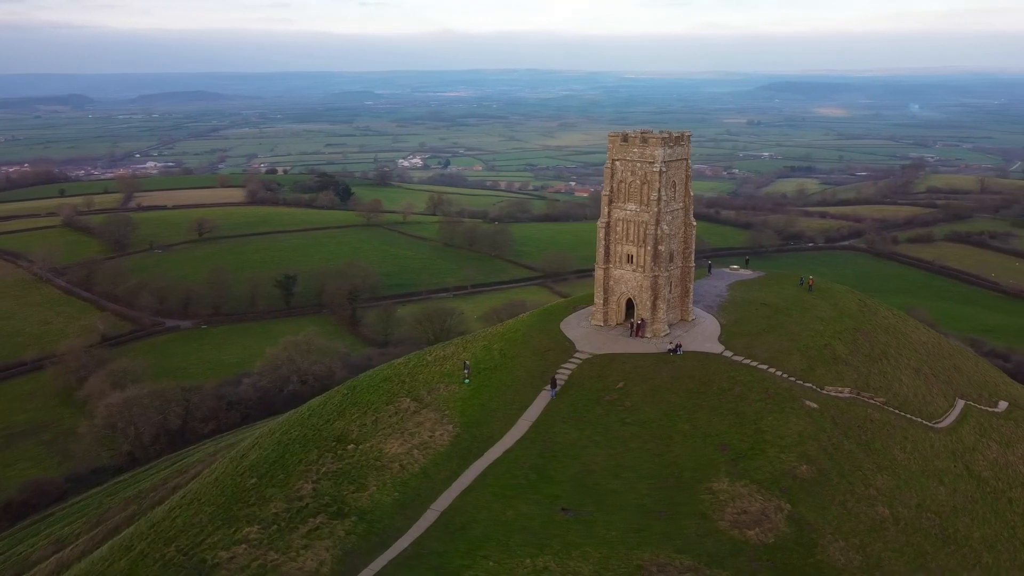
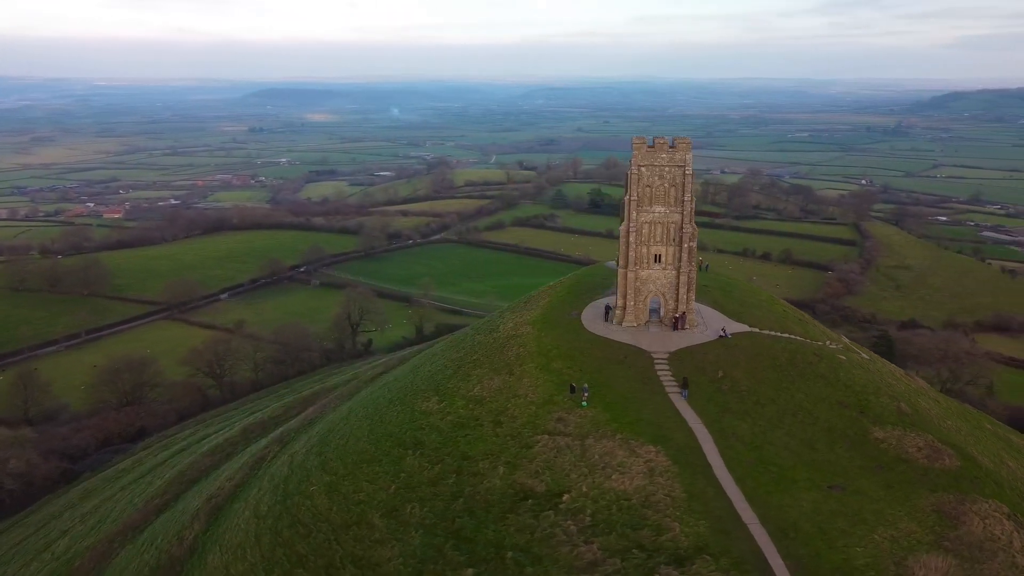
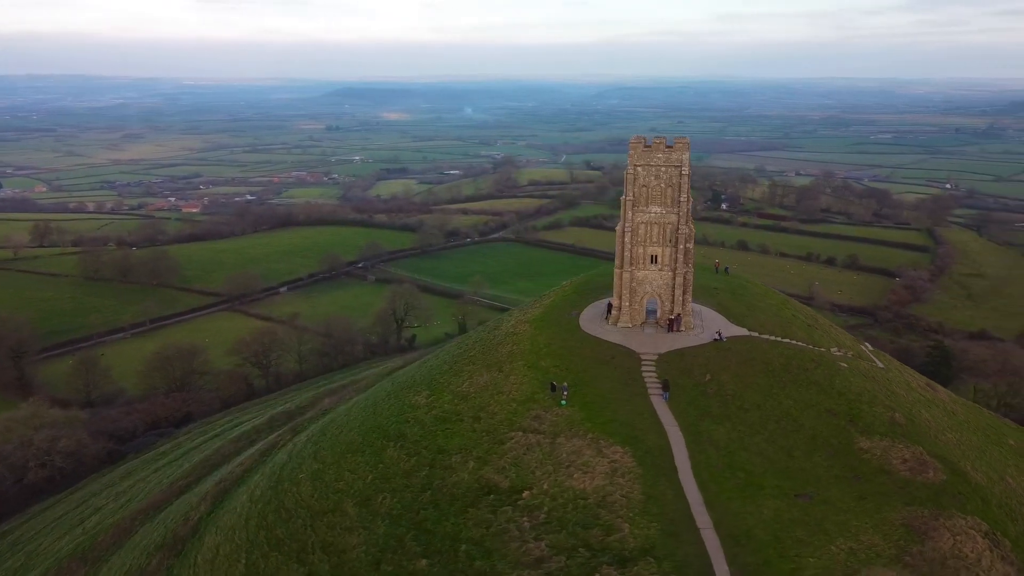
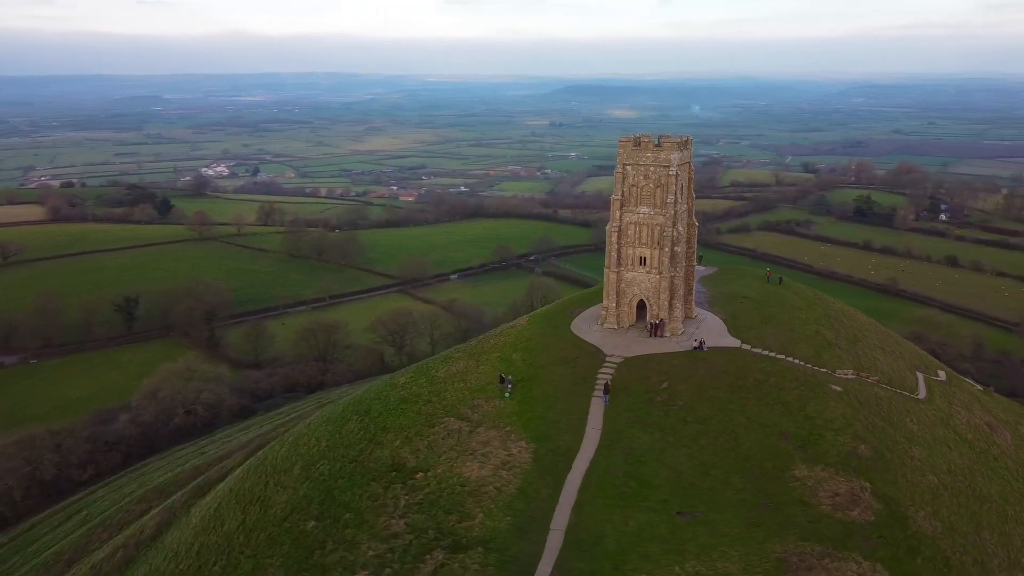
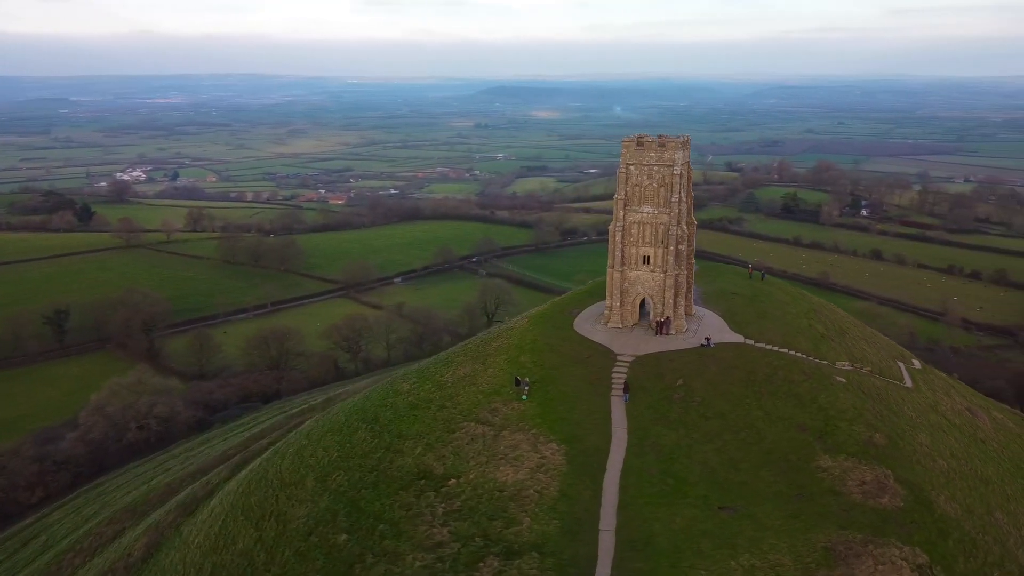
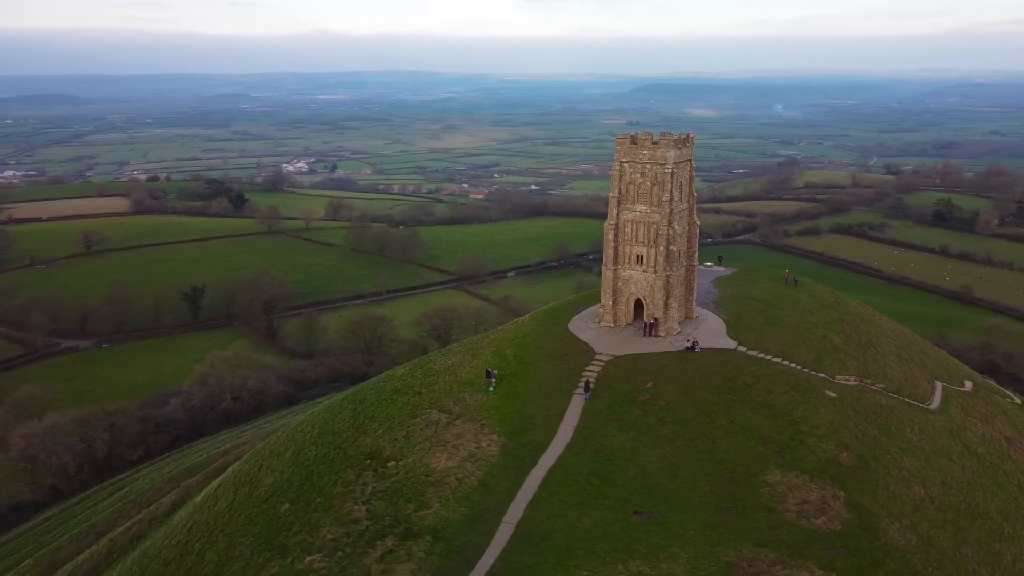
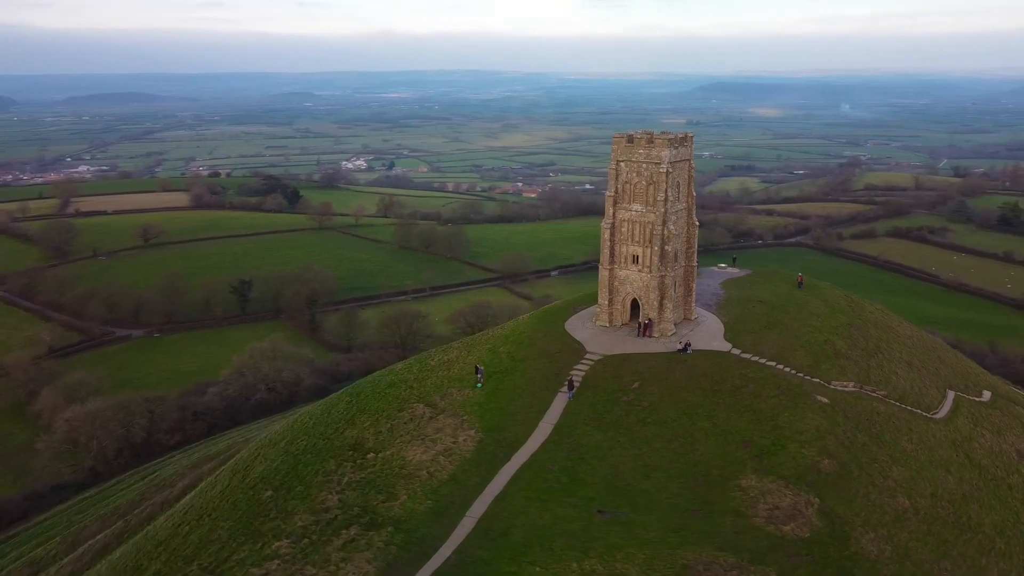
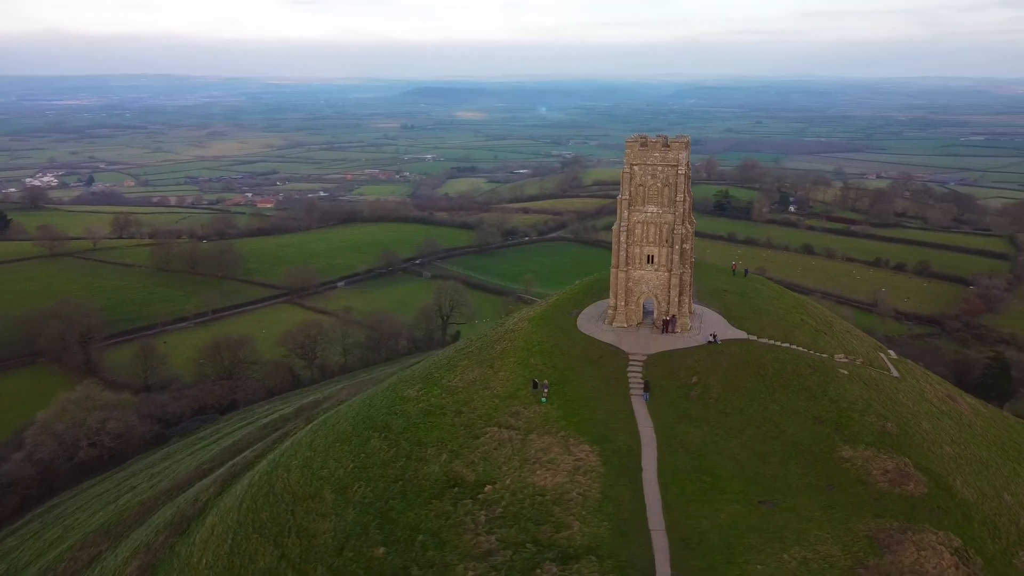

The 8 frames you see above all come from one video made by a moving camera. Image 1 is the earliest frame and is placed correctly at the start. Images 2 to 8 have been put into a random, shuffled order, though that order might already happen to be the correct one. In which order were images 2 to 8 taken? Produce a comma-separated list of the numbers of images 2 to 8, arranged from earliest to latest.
7, 6, 4, 5, 8, 3, 2
